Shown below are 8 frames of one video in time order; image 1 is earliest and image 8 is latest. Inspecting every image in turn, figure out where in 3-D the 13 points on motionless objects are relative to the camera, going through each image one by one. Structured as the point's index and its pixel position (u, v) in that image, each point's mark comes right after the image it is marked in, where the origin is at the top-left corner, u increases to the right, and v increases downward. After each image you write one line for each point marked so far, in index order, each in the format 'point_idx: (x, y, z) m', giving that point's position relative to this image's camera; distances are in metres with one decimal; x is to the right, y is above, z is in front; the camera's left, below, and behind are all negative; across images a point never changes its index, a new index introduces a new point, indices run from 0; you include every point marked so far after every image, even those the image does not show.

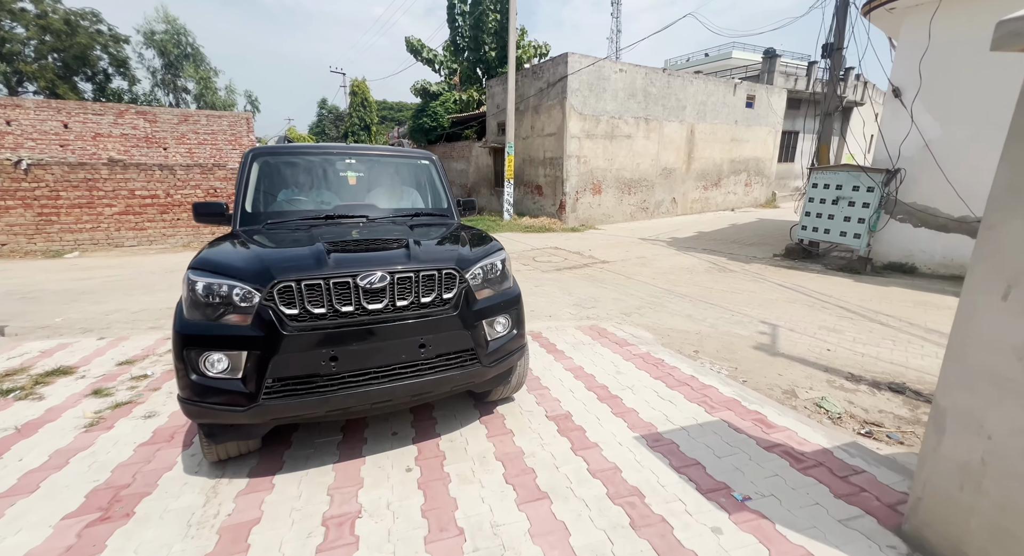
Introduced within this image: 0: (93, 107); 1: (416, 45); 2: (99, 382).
0: (-12.5, +5.2, +14.1) m
1: (-3.8, +9.1, +17.7) m
2: (-3.4, -0.8, +3.9) m
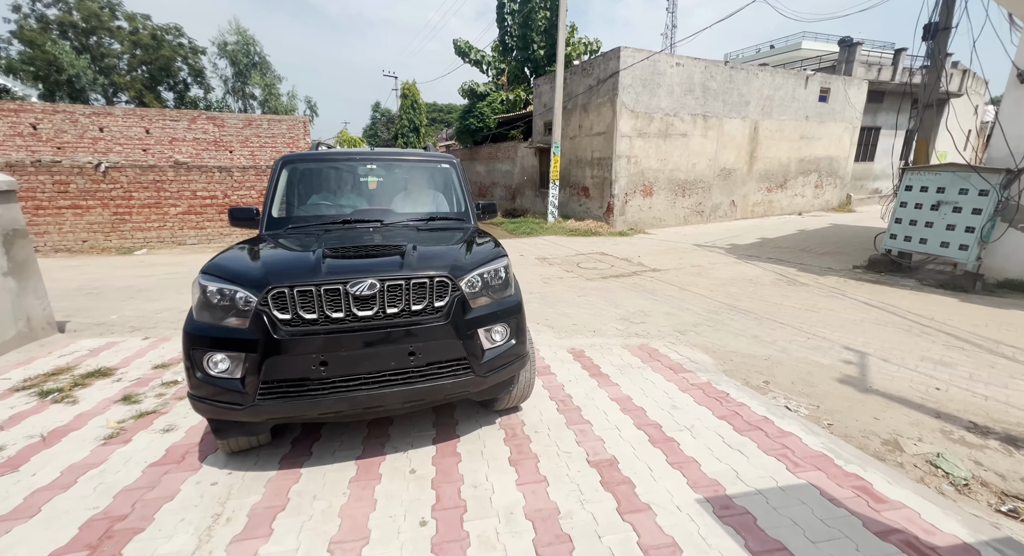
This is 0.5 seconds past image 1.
0: (-11.0, +5.4, +14.9) m
1: (-1.9, +9.0, +17.6) m
2: (-3.0, -0.8, +3.8) m
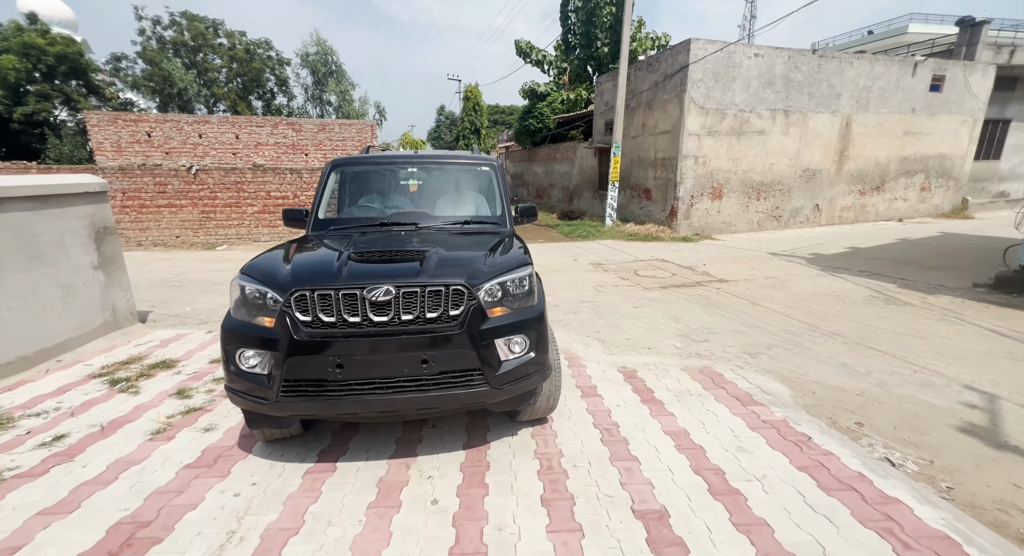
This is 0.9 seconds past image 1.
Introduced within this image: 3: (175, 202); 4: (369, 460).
0: (-9.0, +5.5, +15.9) m
1: (+0.5, +8.9, +17.4) m
2: (-2.7, -0.8, +3.9) m
3: (-8.2, +1.8, +10.8) m
4: (-0.8, -1.1, +2.7) m
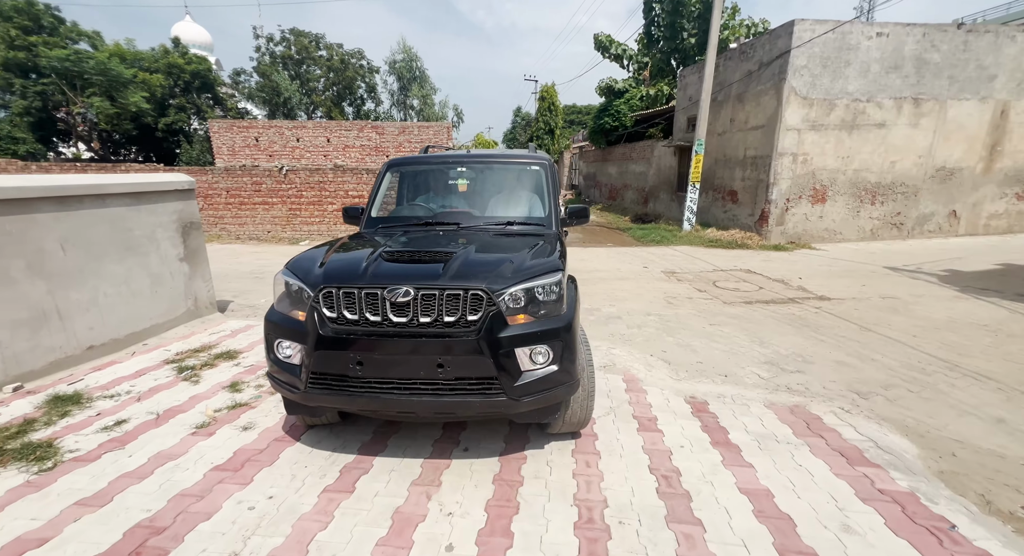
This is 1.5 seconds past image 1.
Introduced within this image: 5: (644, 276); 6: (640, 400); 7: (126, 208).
0: (-6.3, +5.7, +16.8) m
1: (+3.4, +8.7, +16.8) m
2: (-2.3, -0.8, +3.9) m
3: (-6.4, +2.0, +11.6) m
4: (-0.6, -1.1, +2.4) m
5: (+2.0, 0.0, +7.0) m
6: (+1.0, -0.9, +3.4) m
7: (-3.6, +0.7, +4.3) m
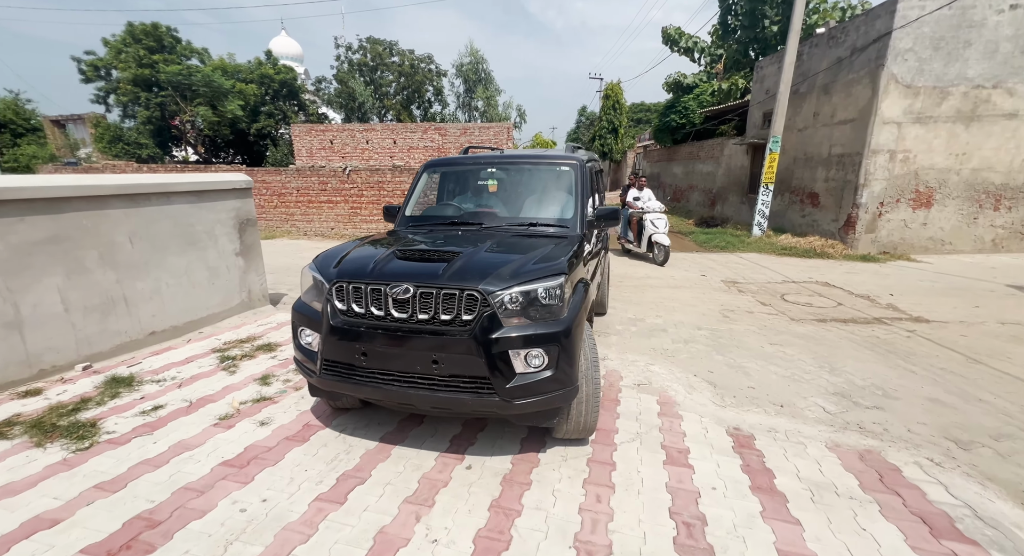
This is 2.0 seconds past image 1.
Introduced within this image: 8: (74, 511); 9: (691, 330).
0: (-3.9, +5.8, +17.4) m
1: (+5.8, +8.5, +15.9) m
2: (-2.0, -0.8, +4.0) m
3: (-4.9, +2.1, +12.2) m
4: (-0.7, -1.1, +2.3) m
5: (+2.7, -0.1, +6.4) m
6: (+1.1, -1.0, +3.1) m
7: (-3.2, +0.7, +4.5) m
8: (-2.2, -1.2, +2.3) m
9: (+1.9, -0.6, +4.8) m
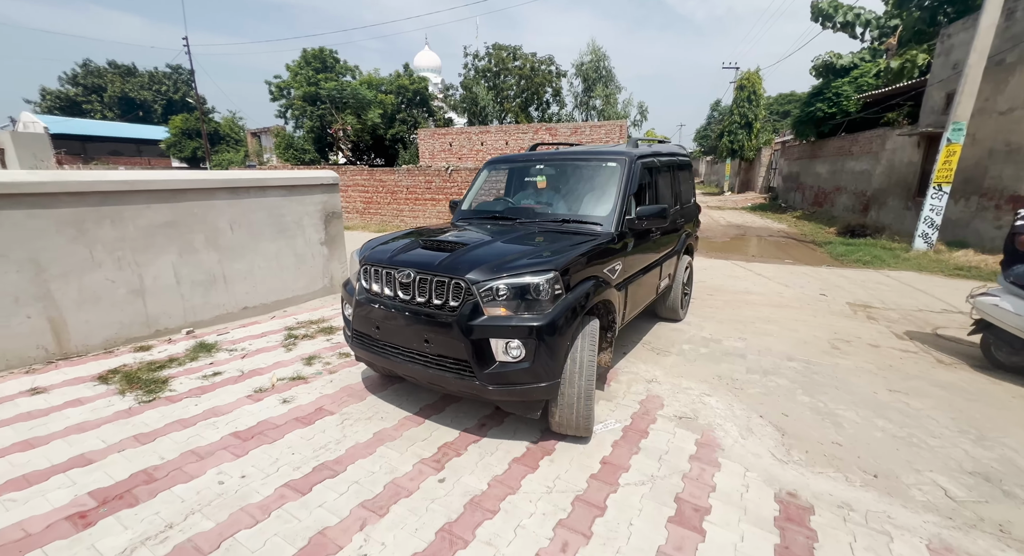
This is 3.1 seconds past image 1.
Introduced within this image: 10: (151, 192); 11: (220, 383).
0: (+0.7, +5.8, +17.6) m
1: (+9.7, +7.9, +13.5) m
2: (-1.7, -0.7, +4.3) m
3: (-2.0, +2.3, +12.9) m
4: (-0.8, -1.1, +2.2) m
5: (+3.6, -0.4, +5.3) m
6: (+1.0, -1.1, +2.5) m
7: (-2.6, +0.9, +5.1) m
8: (-2.3, -1.0, +2.6) m
9: (+2.3, -0.7, +3.9) m
10: (-3.3, +0.8, +4.1) m
11: (-2.3, -0.8, +3.5) m
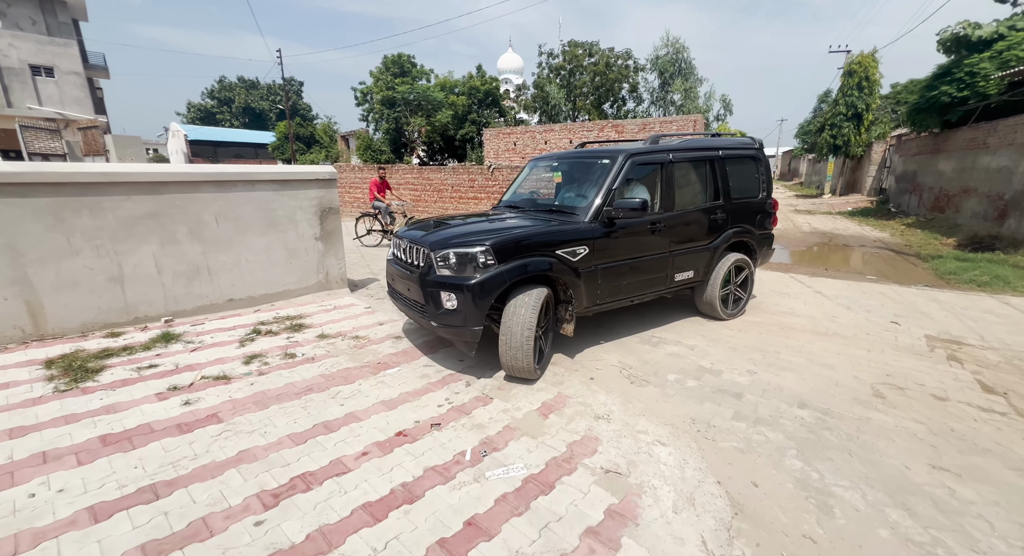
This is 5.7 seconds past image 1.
0: (+3.0, +5.6, +16.7) m
1: (+11.3, +7.3, +11.0) m
2: (-2.0, -0.6, +4.1) m
3: (-0.6, +2.3, +12.7) m
4: (-1.6, -1.1, +2.0) m
5: (+3.3, -0.6, +4.1) m
6: (+0.3, -1.2, +1.8) m
7: (-2.7, +1.0, +5.1) m
8: (-3.0, -0.9, +2.6) m
9: (+1.8, -0.9, +3.0) m
10: (-3.5, +0.9, +4.2) m
11: (-2.8, -0.8, +3.5) m
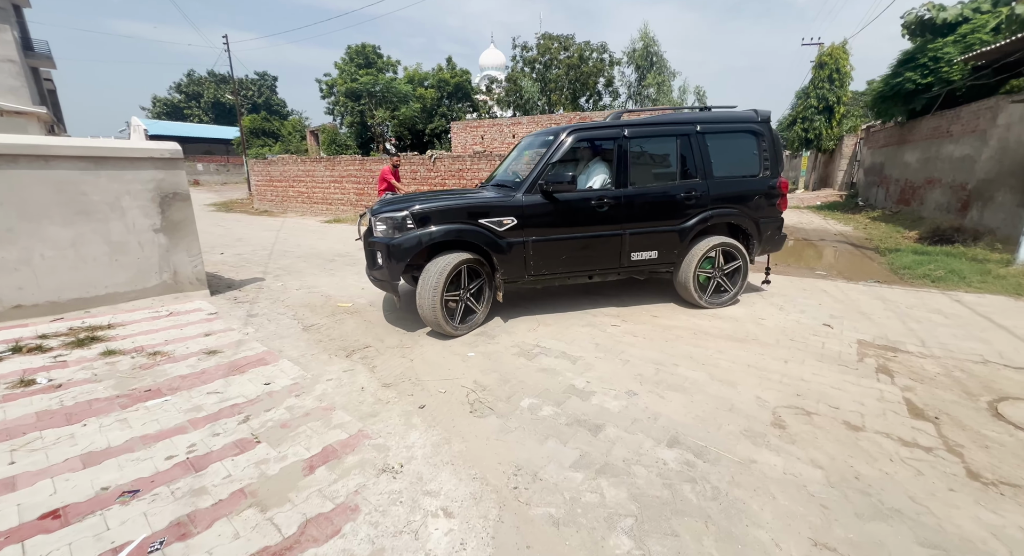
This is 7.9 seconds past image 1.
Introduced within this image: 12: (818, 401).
0: (+1.4, +5.7, +15.9) m
1: (+9.8, +7.5, +10.5) m
2: (-3.2, -0.6, +3.2) m
3: (-2.1, +2.3, +11.8) m
4: (-2.8, -1.1, +1.1) m
5: (+2.1, -0.5, +3.4) m
6: (-0.9, -1.2, +1.0) m
7: (-4.0, +1.0, +4.2) m
8: (-4.2, -1.0, +1.7) m
9: (+0.6, -0.8, +2.2) m
10: (-4.8, +0.9, +3.3) m
11: (-4.0, -0.8, +2.6) m
12: (+1.8, -0.7, +2.7) m
